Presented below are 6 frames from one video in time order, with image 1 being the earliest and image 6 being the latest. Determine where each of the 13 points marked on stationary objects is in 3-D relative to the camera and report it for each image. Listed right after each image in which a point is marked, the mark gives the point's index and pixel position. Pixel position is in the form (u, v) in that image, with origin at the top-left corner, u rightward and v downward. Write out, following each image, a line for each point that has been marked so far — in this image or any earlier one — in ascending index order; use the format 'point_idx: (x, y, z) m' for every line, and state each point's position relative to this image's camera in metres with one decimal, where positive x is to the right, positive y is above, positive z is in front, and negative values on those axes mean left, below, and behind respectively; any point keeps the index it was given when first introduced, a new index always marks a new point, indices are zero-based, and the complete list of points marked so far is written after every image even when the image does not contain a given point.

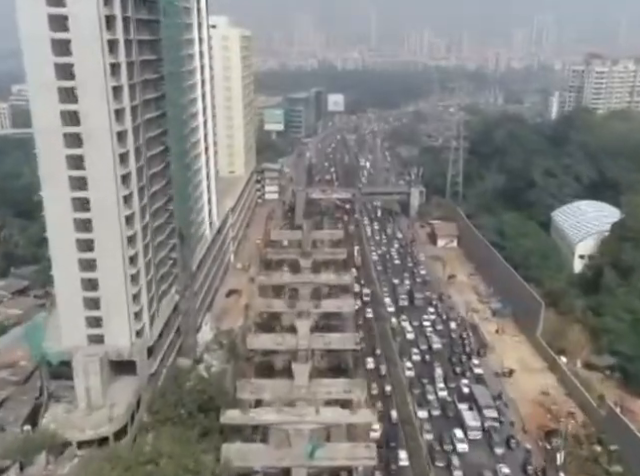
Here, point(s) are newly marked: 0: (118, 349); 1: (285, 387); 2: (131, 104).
0: (-4.1, -2.3, +14.5) m
1: (-0.7, -3.1, +14.6) m
2: (-3.7, +2.7, +14.1) m
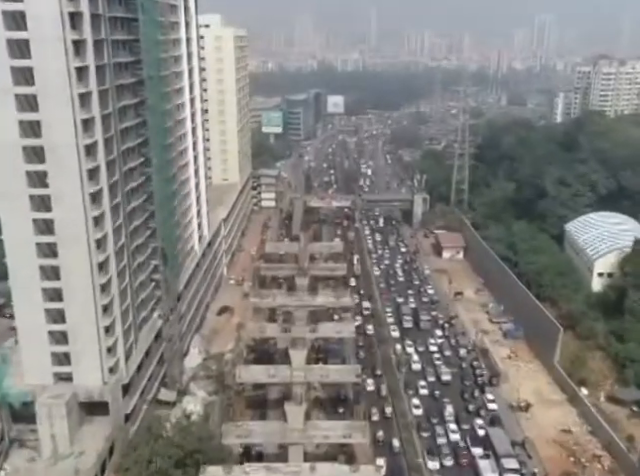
0: (-4.2, -2.7, +12.9) m
1: (-0.8, -3.5, +13.0) m
2: (-3.8, +2.2, +12.5) m
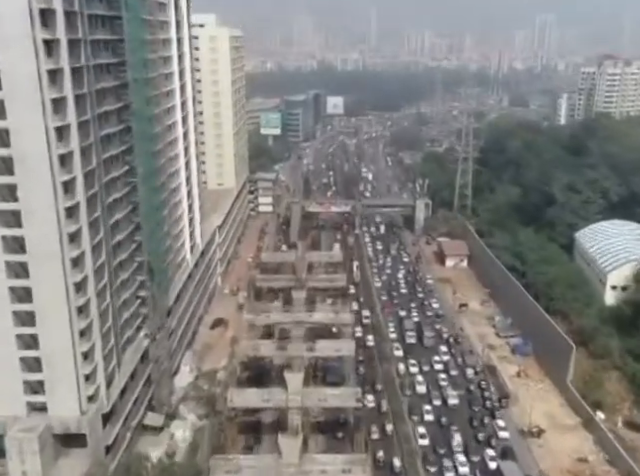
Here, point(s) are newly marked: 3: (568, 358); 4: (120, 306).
0: (-4.2, -3.0, +11.8) m
1: (-0.8, -3.8, +11.9) m
2: (-3.9, +1.9, +11.4) m
3: (+5.9, -2.8, +16.8) m
4: (-3.9, -1.3, +13.8) m
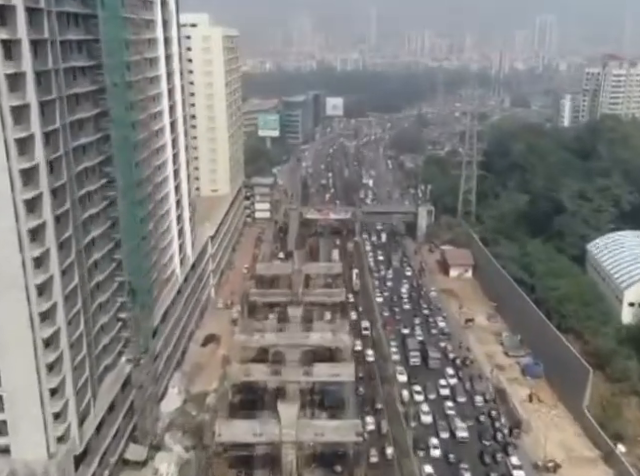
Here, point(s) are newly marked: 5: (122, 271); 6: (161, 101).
0: (-4.3, -3.4, +10.6) m
1: (-0.9, -4.1, +10.7) m
2: (-3.9, +1.6, +10.2) m
3: (+5.8, -3.2, +15.6) m
4: (-4.0, -1.7, +12.6) m
5: (-3.8, -0.6, +13.8) m
6: (-4.0, +3.4, +17.8) m
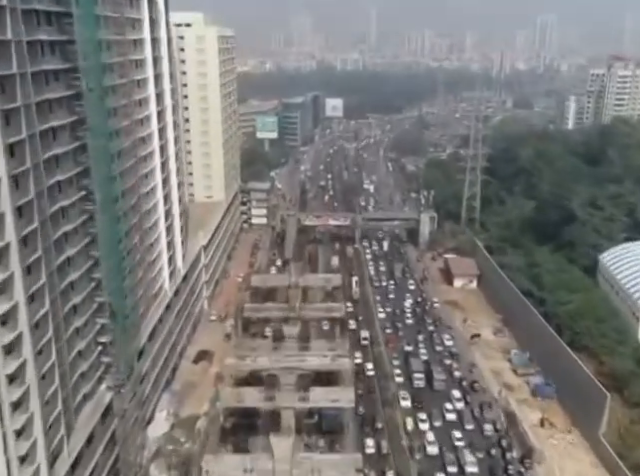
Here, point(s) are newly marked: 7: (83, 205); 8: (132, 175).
0: (-4.4, -3.7, +9.5) m
1: (-1.0, -4.5, +9.6) m
2: (-4.0, +1.3, +9.1) m
3: (+5.7, -3.5, +14.5) m
4: (-4.0, -2.0, +11.5) m
5: (-3.9, -0.9, +12.7) m
6: (-4.0, +3.1, +16.7) m
7: (-4.0, +0.5, +11.8) m
8: (-3.9, +1.3, +14.9) m
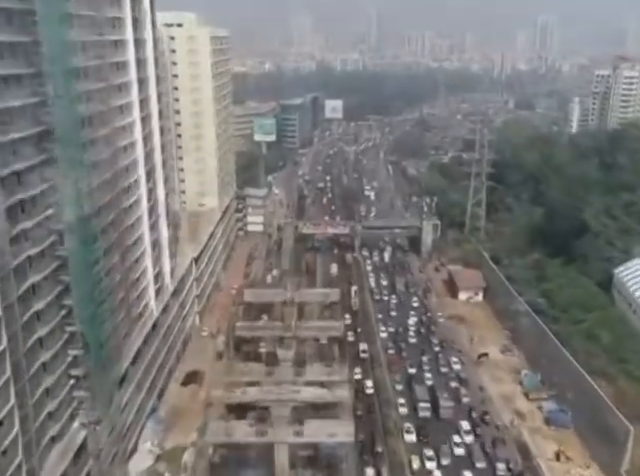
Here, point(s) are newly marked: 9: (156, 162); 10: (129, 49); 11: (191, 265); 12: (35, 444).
0: (-4.4, -4.0, +8.3) m
1: (-1.0, -4.8, +8.4) m
2: (-4.1, +0.9, +7.9) m
3: (+5.7, -3.8, +13.3) m
4: (-4.1, -2.3, +10.3) m
5: (-4.0, -1.3, +11.5) m
6: (-4.1, +2.7, +15.4) m
7: (-4.0, +0.2, +10.6) m
8: (-4.0, +0.9, +13.6) m
9: (-4.0, +1.9, +17.6) m
10: (-4.0, +4.0, +15.1) m
11: (-3.7, -0.8, +20.6) m
12: (-4.1, -2.6, +10.0) m
